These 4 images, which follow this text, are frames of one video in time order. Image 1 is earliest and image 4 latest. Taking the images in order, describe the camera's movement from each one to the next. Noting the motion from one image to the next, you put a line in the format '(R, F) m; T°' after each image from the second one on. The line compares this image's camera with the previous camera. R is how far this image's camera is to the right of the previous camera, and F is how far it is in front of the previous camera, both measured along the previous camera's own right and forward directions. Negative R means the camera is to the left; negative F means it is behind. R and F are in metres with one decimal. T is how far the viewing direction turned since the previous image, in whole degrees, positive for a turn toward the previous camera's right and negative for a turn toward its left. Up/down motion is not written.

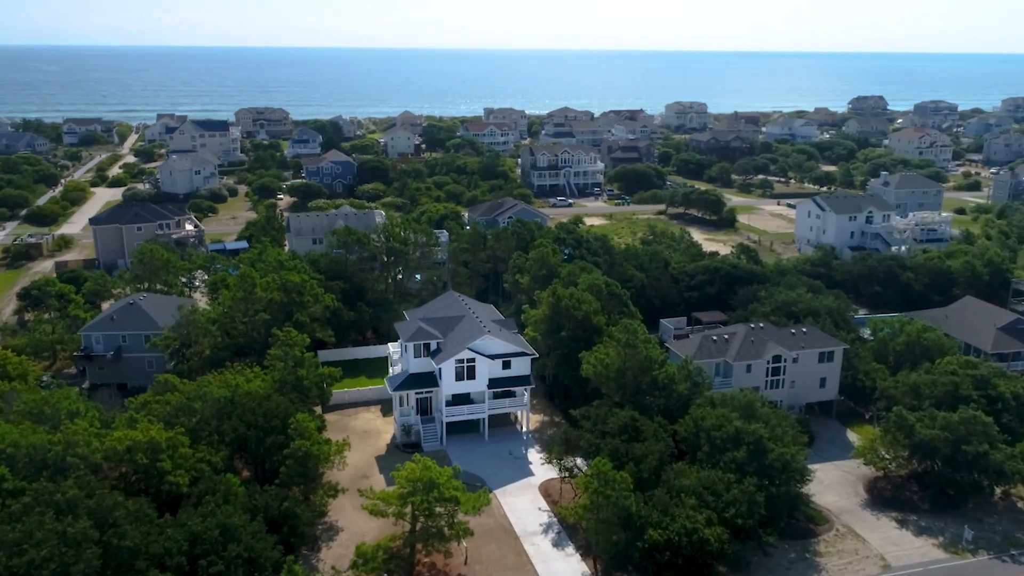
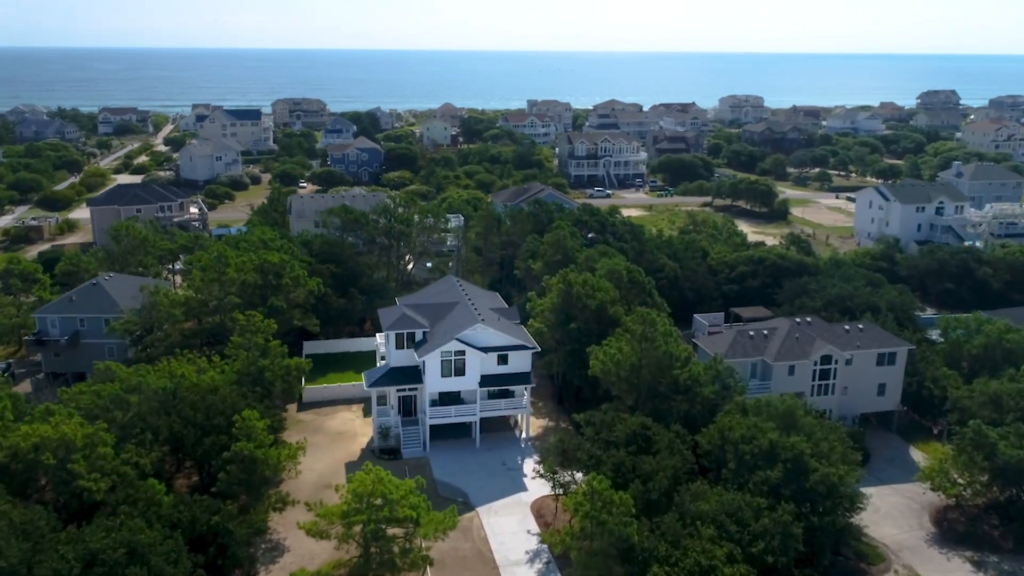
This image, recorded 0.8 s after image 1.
(+2.8, +7.3) m; -4°
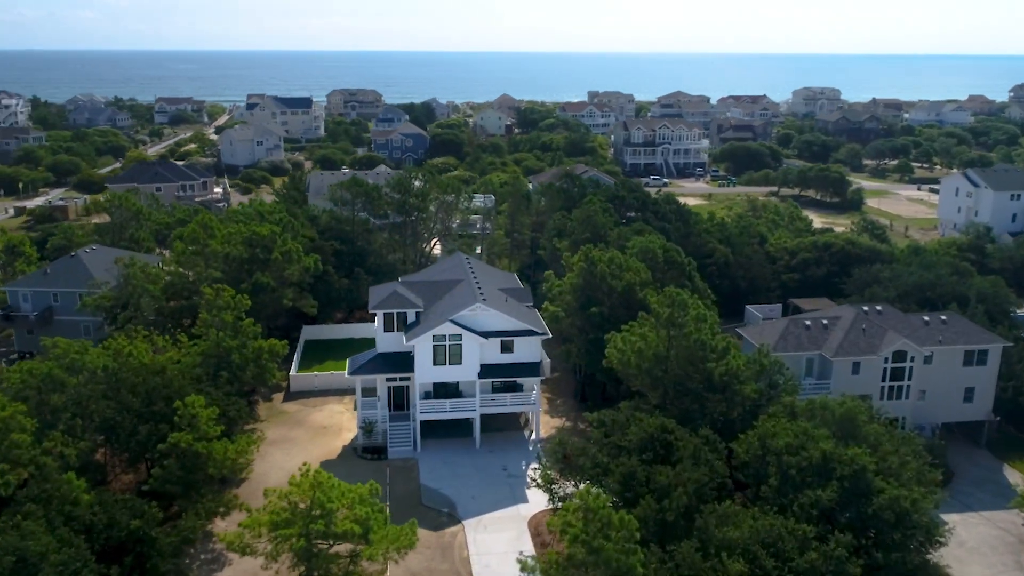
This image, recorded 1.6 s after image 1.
(+2.6, +6.4) m; -5°
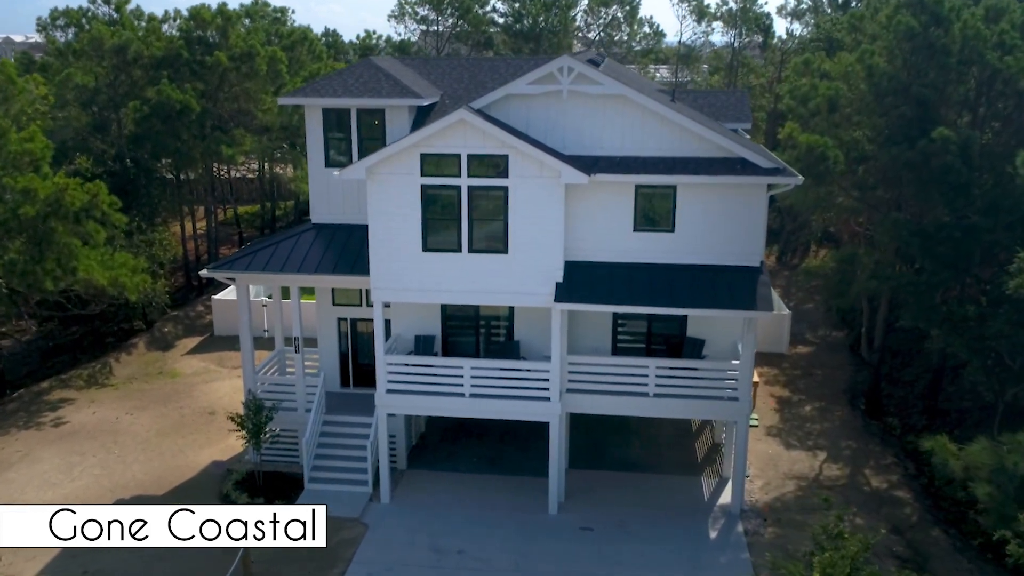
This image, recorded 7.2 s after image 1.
(+0.9, +24.5) m; -15°
